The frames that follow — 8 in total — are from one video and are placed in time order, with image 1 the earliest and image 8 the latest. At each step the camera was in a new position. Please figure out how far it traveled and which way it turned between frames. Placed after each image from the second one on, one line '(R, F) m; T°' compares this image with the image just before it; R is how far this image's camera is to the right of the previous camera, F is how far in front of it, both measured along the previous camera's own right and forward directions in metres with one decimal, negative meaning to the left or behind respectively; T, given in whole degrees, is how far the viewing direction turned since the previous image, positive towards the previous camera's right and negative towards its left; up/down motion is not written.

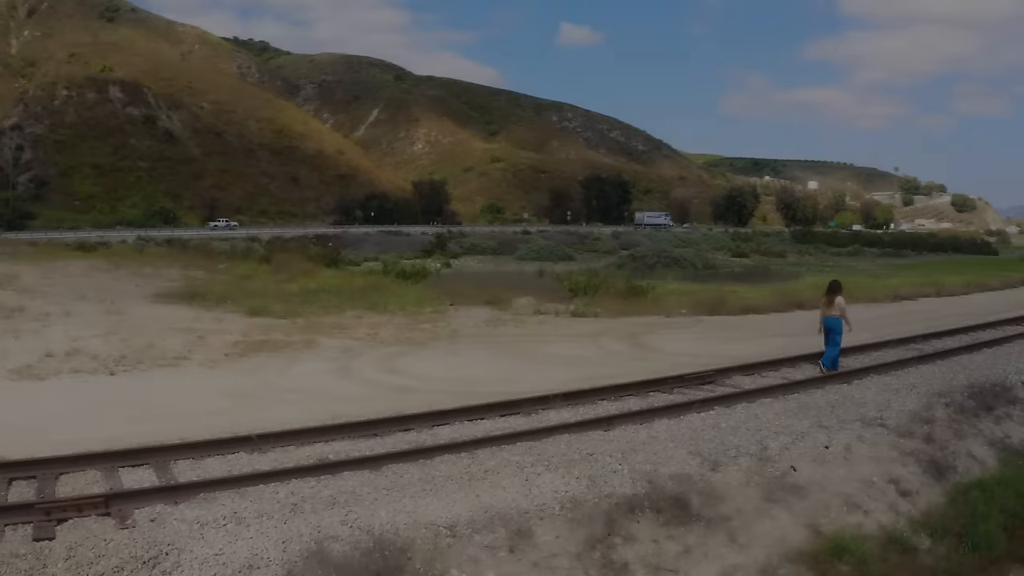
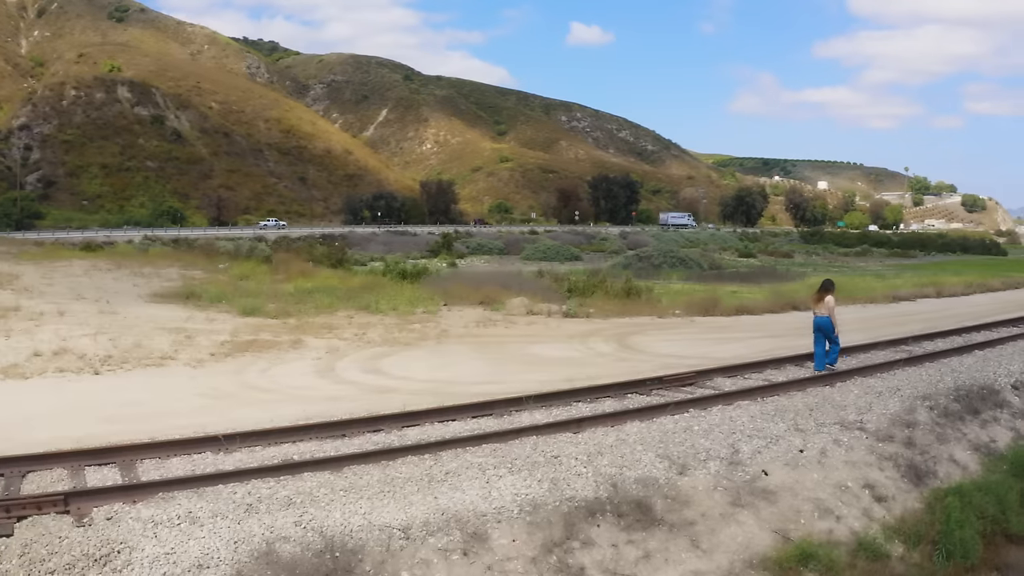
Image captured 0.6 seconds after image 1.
(+0.5, +0.1) m; -1°
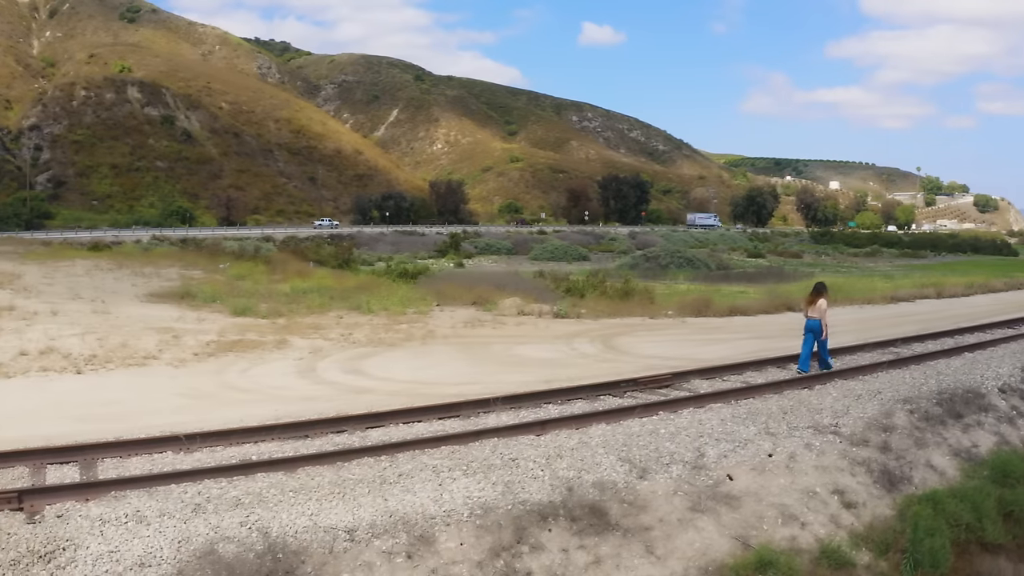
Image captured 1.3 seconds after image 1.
(+0.6, +0.1) m; -1°
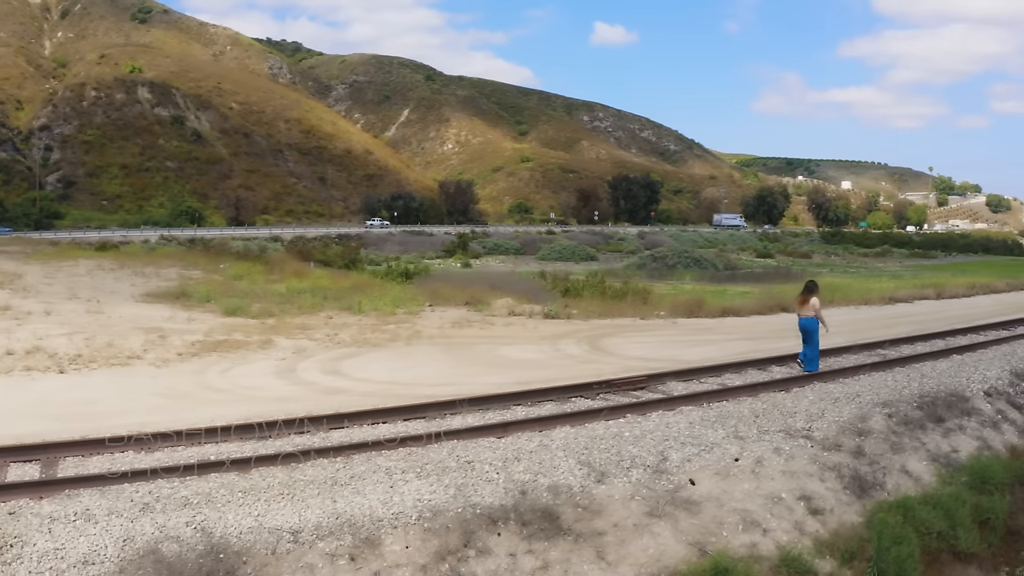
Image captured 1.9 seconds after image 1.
(+0.6, +0.1) m; -1°
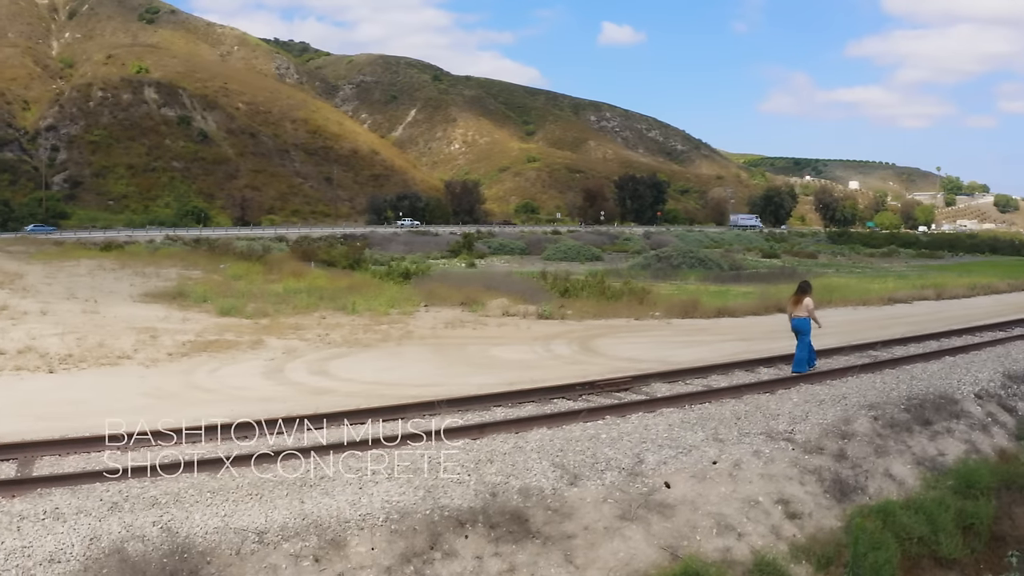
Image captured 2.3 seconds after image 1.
(+0.4, +0.1) m; 0°
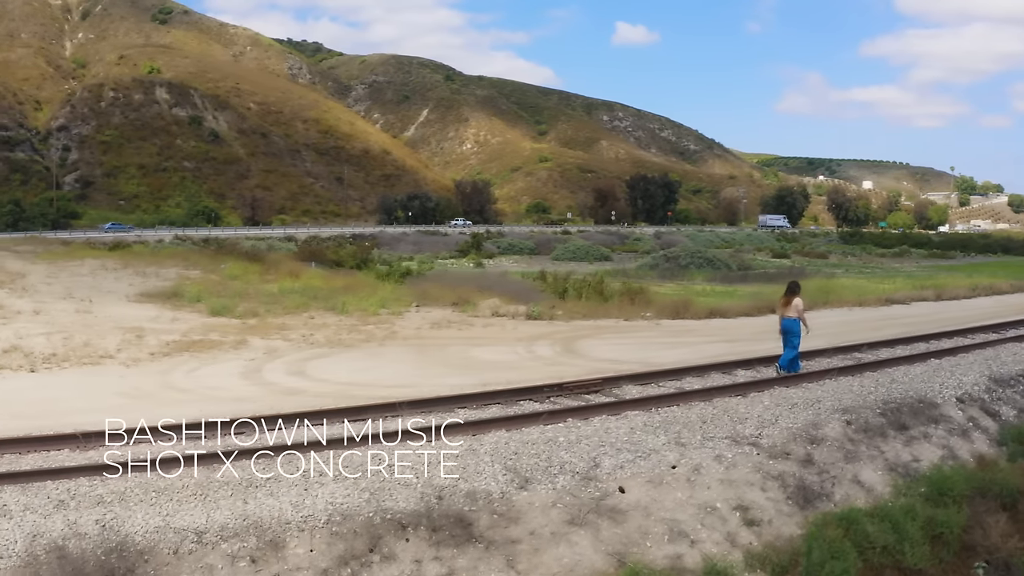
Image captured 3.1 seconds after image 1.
(+0.7, +0.1) m; -1°
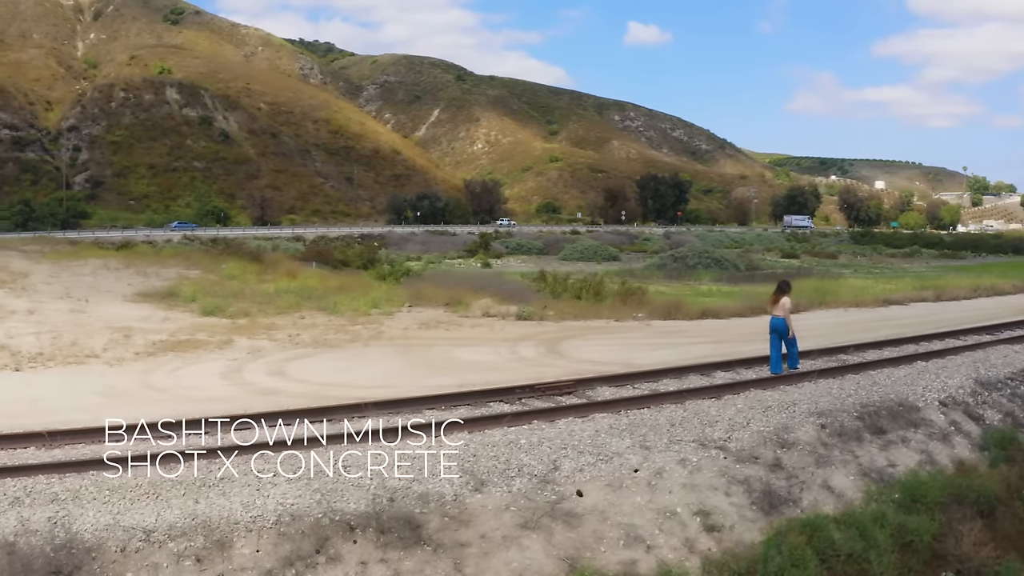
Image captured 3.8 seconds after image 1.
(+0.6, +0.1) m; -1°
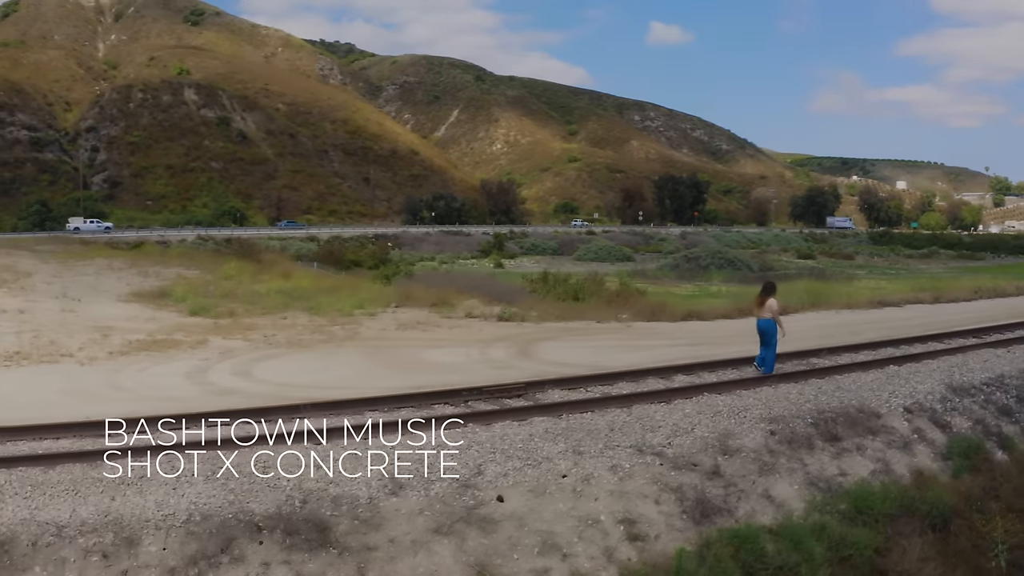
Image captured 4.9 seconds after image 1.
(+1.0, +0.1) m; -1°
